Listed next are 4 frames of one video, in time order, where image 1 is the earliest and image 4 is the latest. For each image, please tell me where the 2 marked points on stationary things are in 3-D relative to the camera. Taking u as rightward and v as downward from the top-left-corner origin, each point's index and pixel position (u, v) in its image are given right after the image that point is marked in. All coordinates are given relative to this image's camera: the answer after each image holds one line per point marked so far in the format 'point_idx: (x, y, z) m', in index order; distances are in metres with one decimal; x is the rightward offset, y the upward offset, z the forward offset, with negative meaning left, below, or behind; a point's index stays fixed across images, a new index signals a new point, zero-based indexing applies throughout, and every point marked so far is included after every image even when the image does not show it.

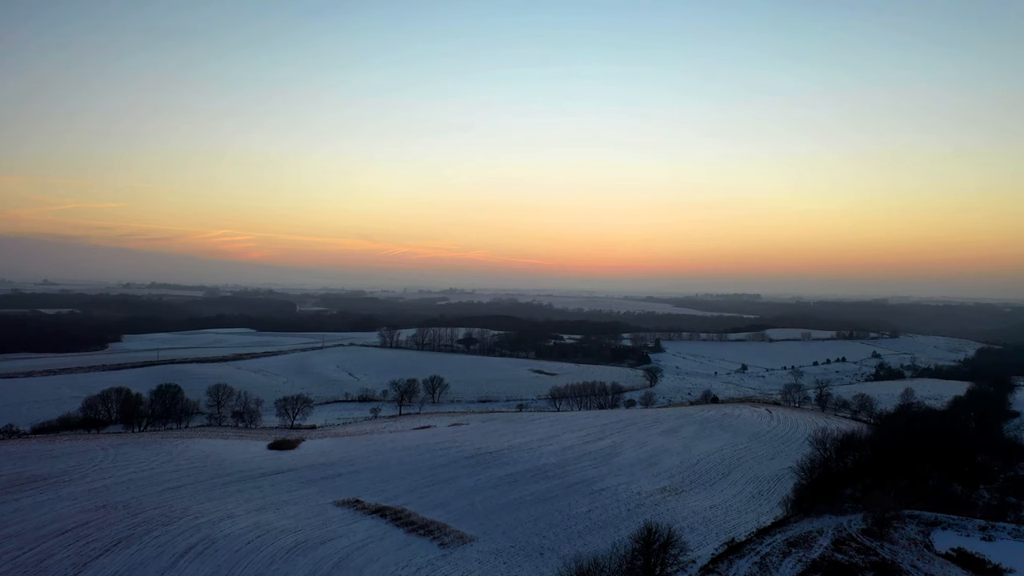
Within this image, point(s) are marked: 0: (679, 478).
0: (+5.8, -6.7, +18.5) m
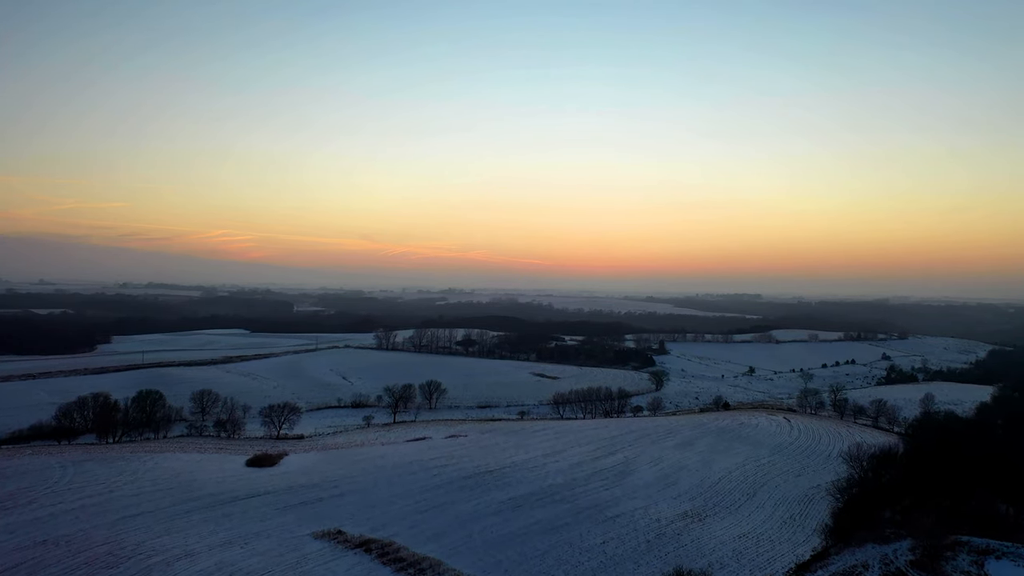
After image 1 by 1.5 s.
0: (+5.9, -6.7, +16.6) m
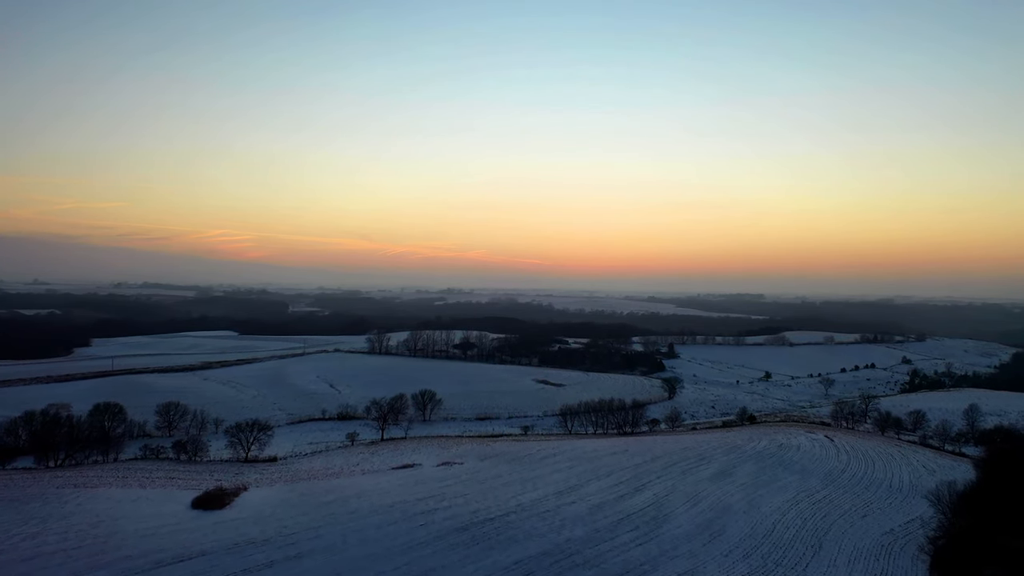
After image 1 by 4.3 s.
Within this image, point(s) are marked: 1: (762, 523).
0: (+6.1, -6.7, +13.1) m
1: (+7.1, -6.7, +15.0) m
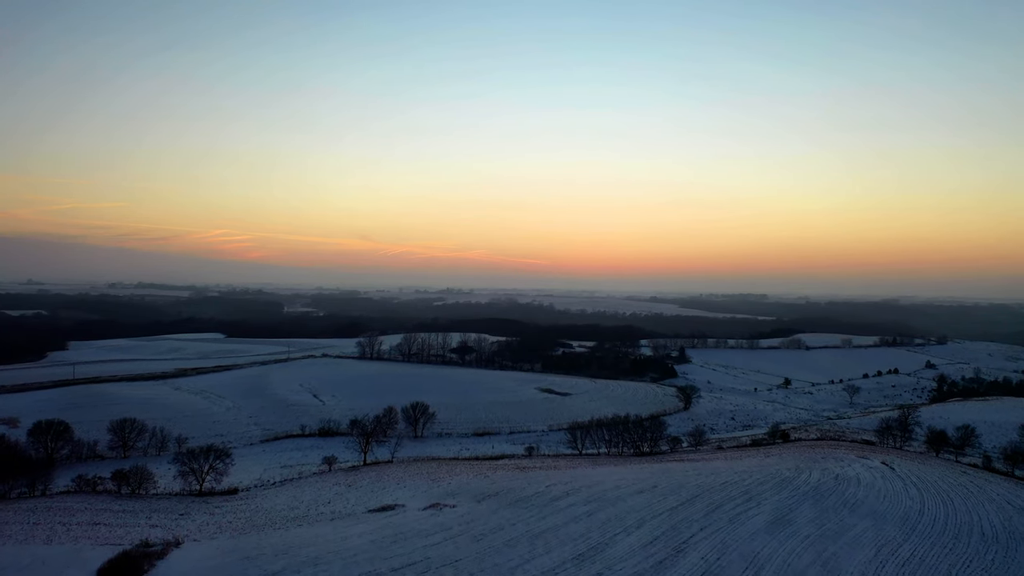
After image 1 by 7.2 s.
0: (+6.2, -6.8, +9.3) m
1: (+7.3, -6.7, +11.3) m
